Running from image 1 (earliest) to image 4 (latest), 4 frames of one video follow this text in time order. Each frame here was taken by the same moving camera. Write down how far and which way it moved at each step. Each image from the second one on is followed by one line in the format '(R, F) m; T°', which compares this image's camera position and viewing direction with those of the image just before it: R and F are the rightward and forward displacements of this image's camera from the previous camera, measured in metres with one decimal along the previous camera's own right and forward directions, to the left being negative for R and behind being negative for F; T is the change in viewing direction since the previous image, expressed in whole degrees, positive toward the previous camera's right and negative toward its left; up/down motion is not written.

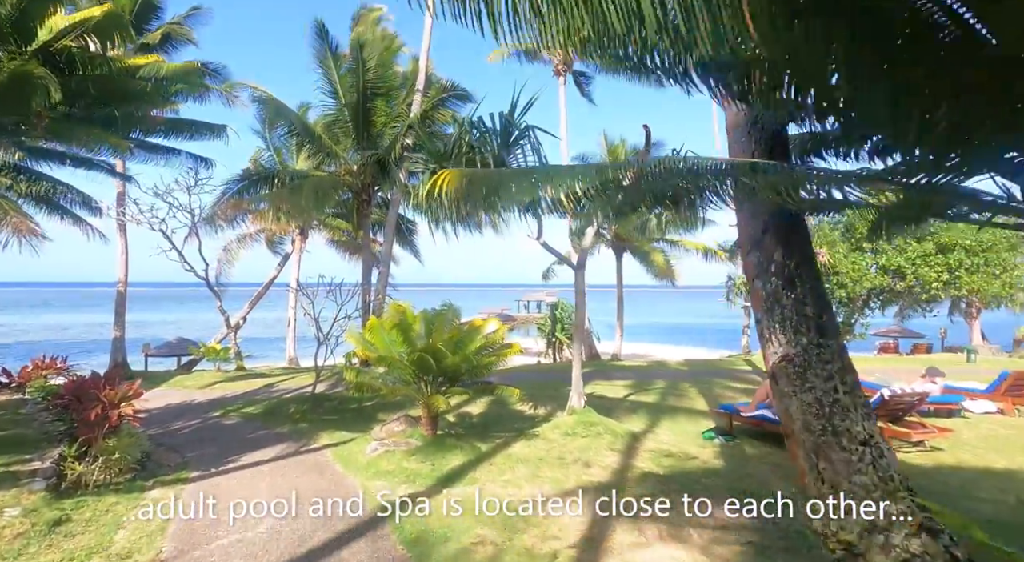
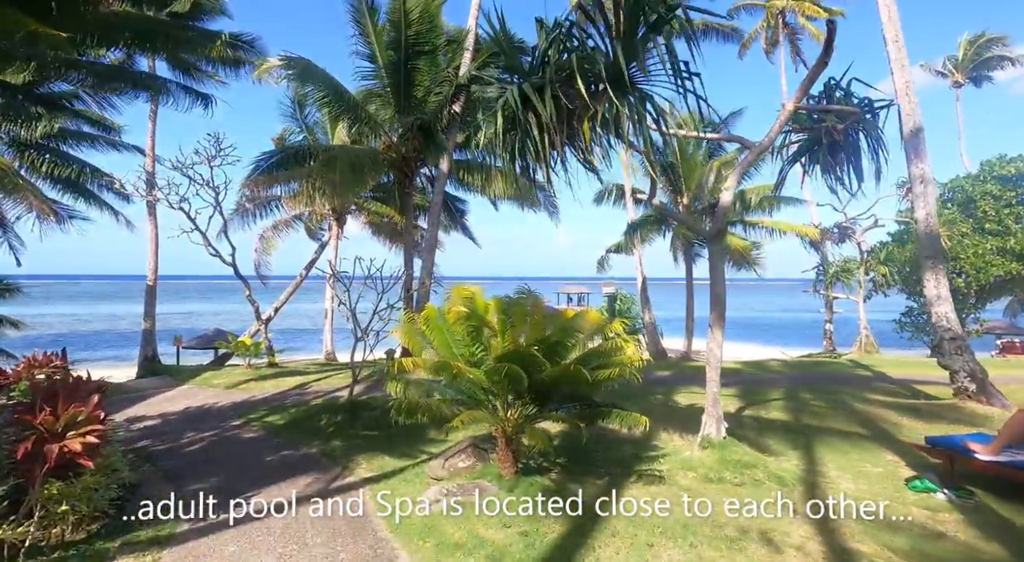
(-0.6, +2.0) m; -3°
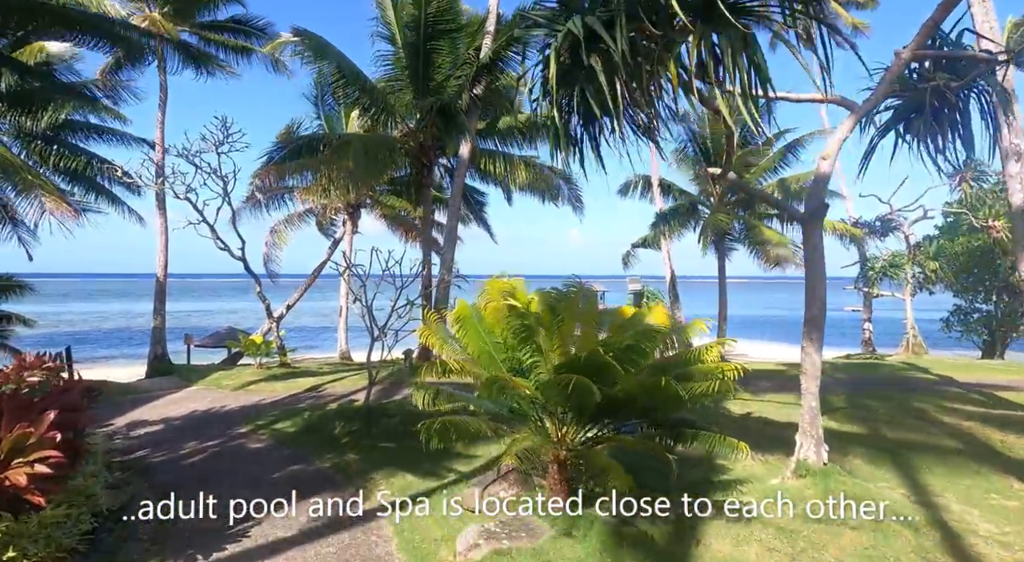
(-0.3, +0.9) m; -1°
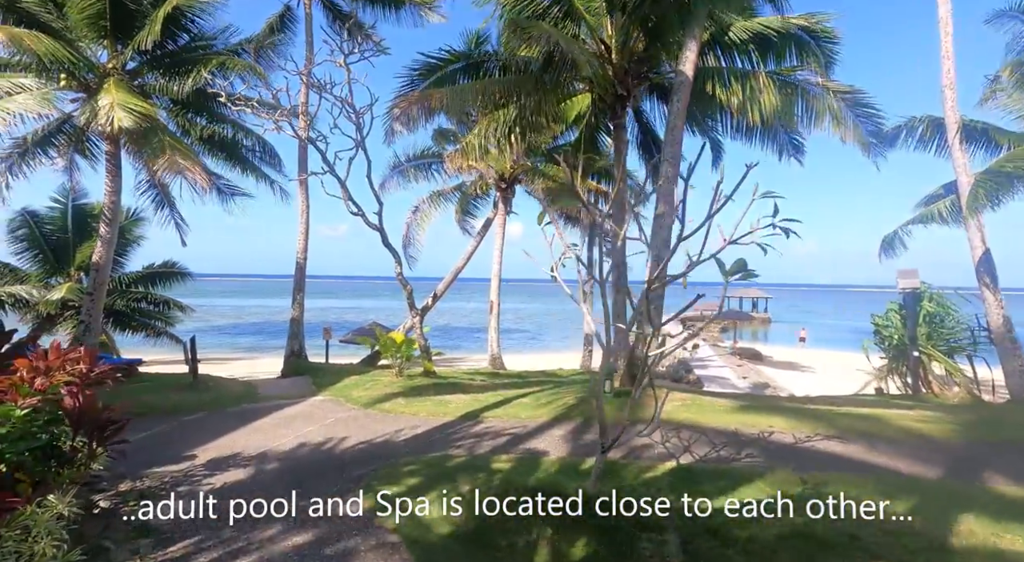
(-1.6, +4.2) m; -13°
